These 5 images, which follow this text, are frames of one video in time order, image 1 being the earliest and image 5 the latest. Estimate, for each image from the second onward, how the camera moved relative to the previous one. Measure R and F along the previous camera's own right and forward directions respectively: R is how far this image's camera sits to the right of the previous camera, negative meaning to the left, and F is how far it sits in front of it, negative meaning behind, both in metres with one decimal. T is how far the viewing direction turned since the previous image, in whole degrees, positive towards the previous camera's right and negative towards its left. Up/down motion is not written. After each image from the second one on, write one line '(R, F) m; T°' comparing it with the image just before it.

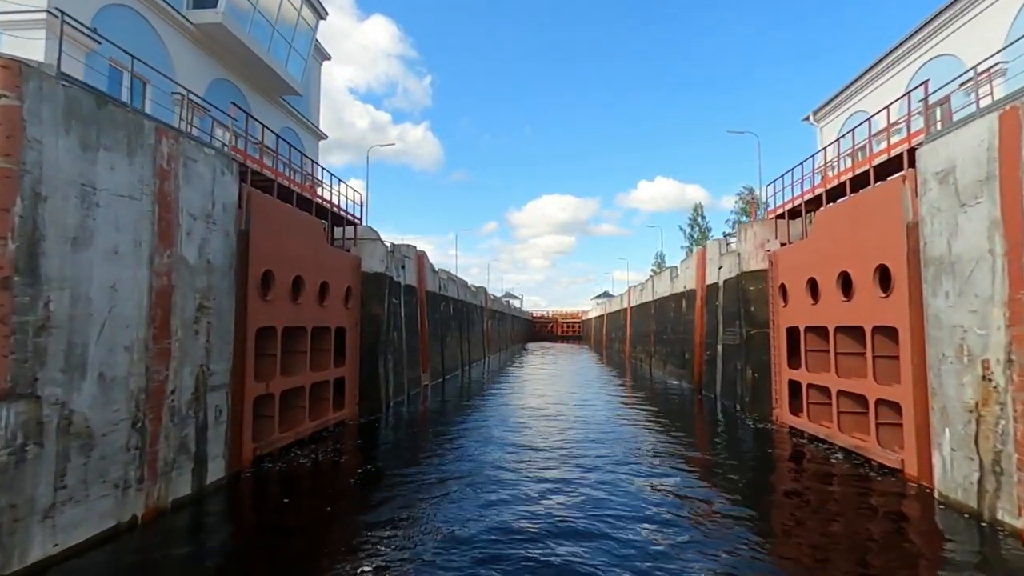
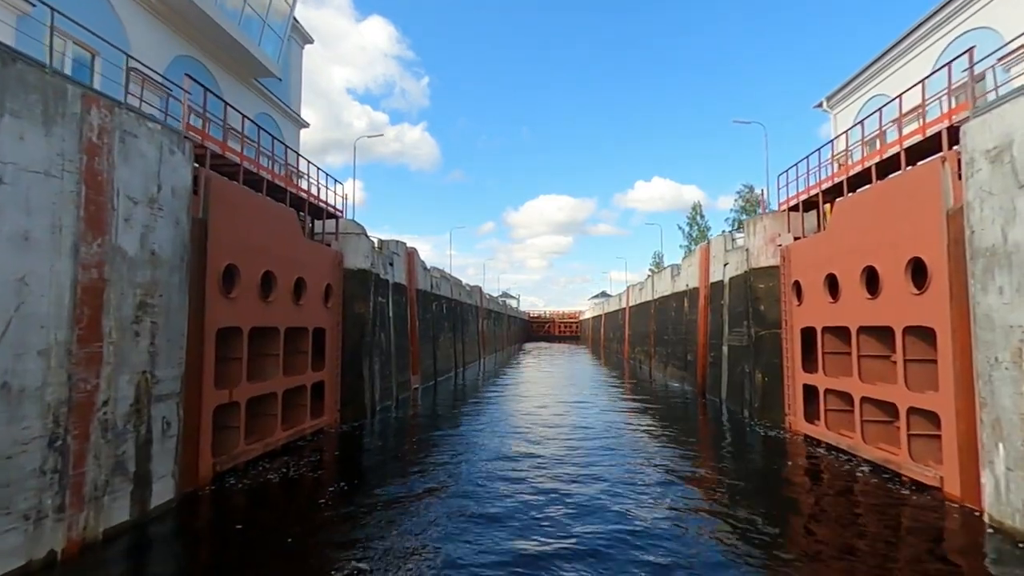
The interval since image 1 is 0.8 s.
(+0.1, +1.3) m; 0°
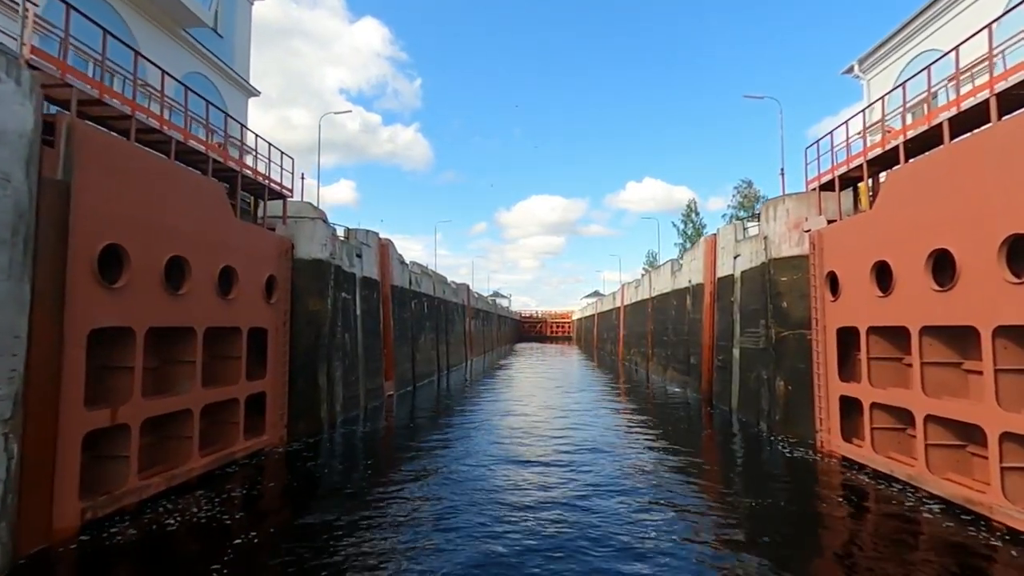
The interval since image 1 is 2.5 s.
(+0.3, +2.7) m; +1°
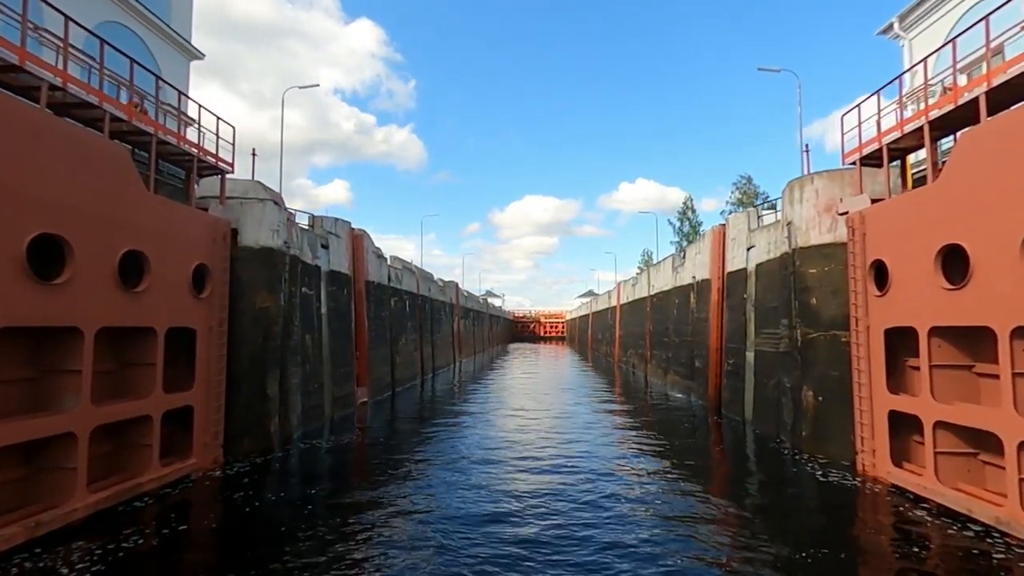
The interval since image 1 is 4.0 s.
(+0.3, +2.4) m; +1°
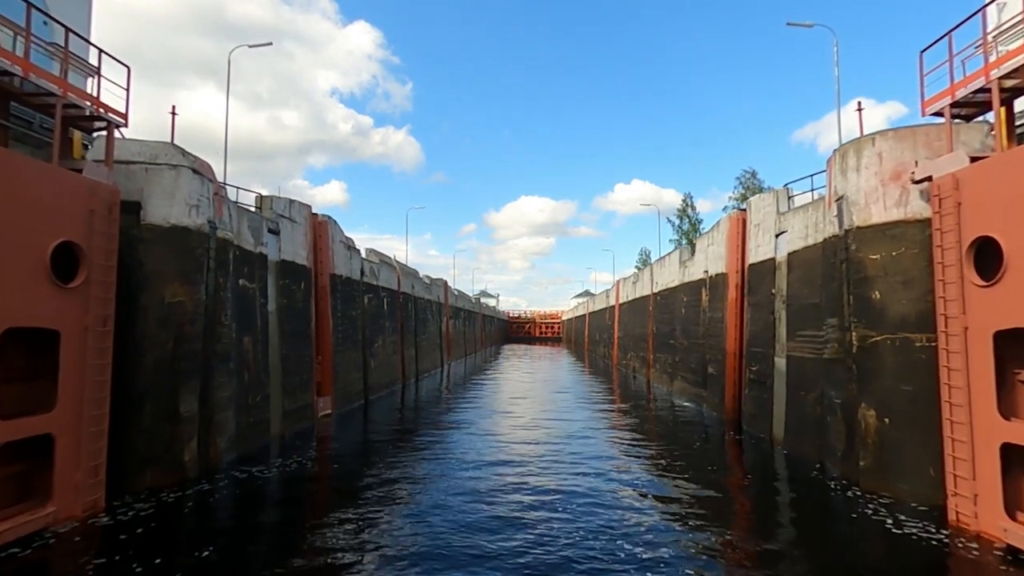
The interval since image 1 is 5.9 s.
(+0.3, +3.0) m; 0°
